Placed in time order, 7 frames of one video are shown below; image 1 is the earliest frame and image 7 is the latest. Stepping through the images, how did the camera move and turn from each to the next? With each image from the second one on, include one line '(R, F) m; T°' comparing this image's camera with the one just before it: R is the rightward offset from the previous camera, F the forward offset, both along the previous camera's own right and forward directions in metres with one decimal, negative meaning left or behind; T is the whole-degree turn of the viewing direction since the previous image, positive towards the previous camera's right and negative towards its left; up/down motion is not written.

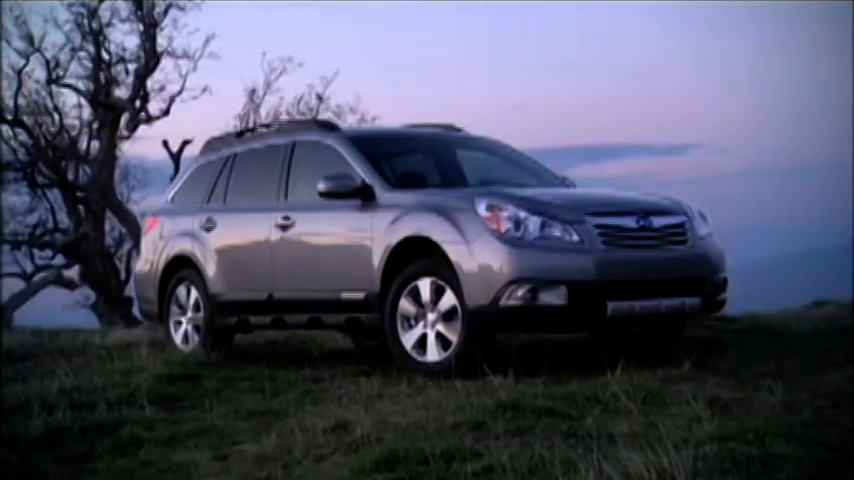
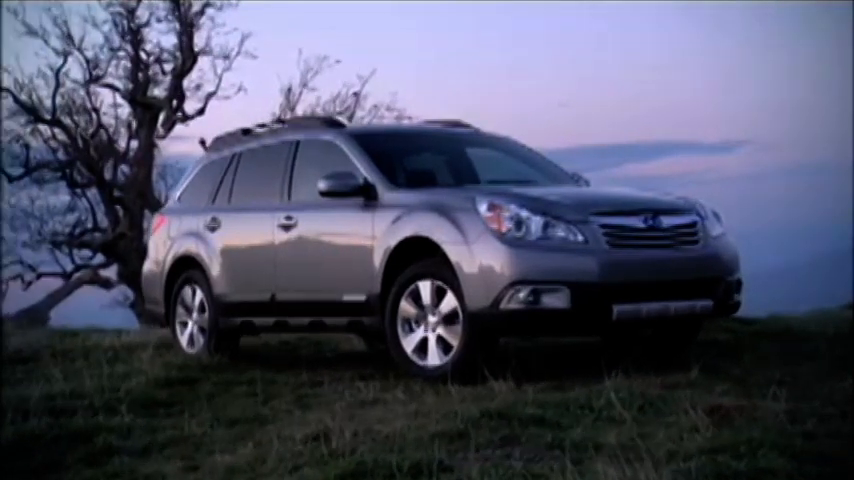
(+0.2, +0.3) m; -2°
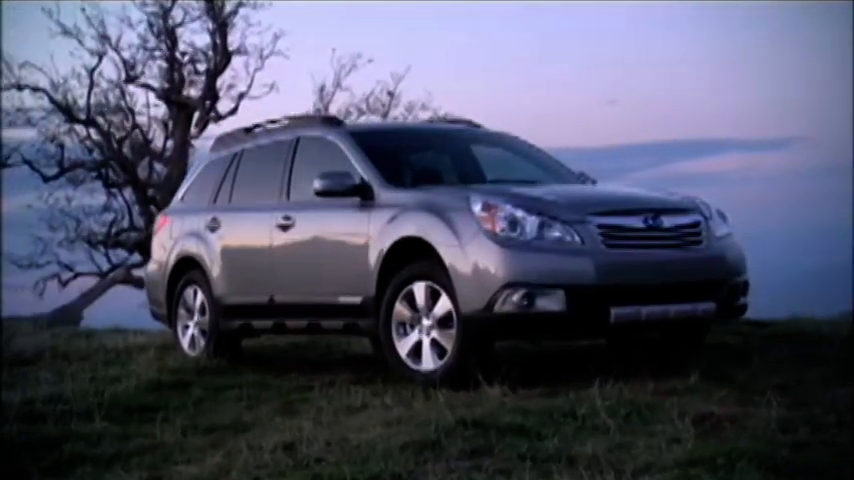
(+0.3, +0.2) m; -2°
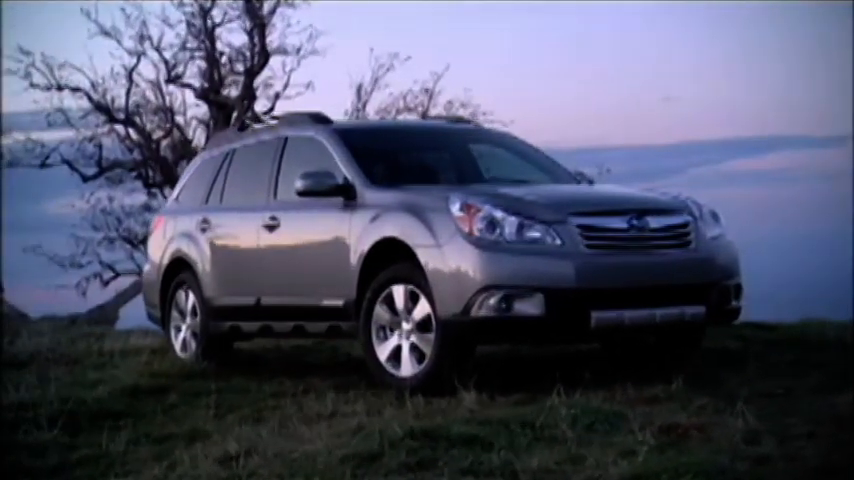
(+0.4, +0.2) m; -2°
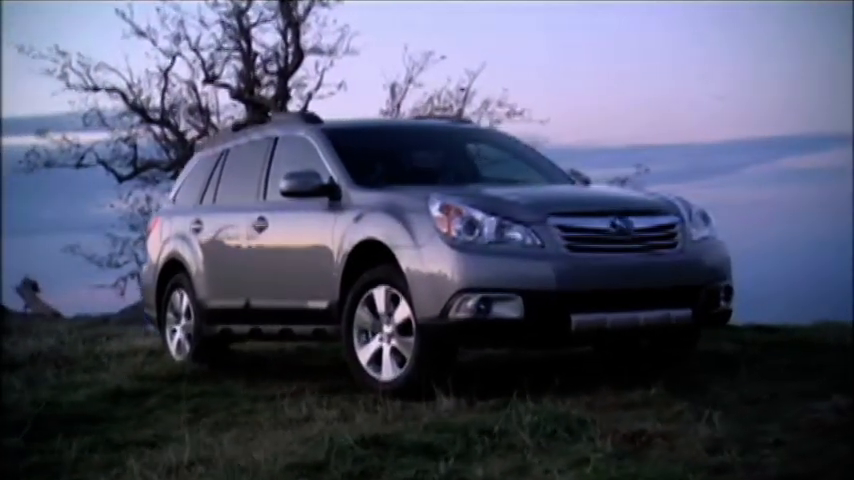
(+0.3, +0.2) m; -2°
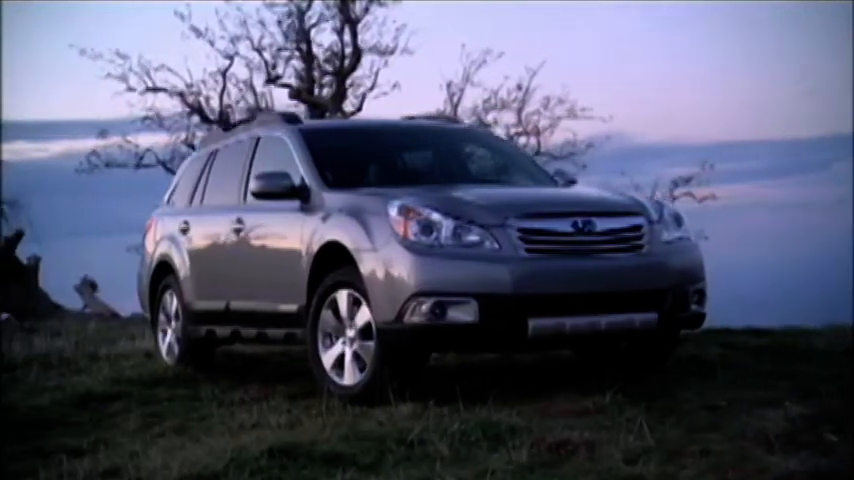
(+0.6, +0.2) m; -3°
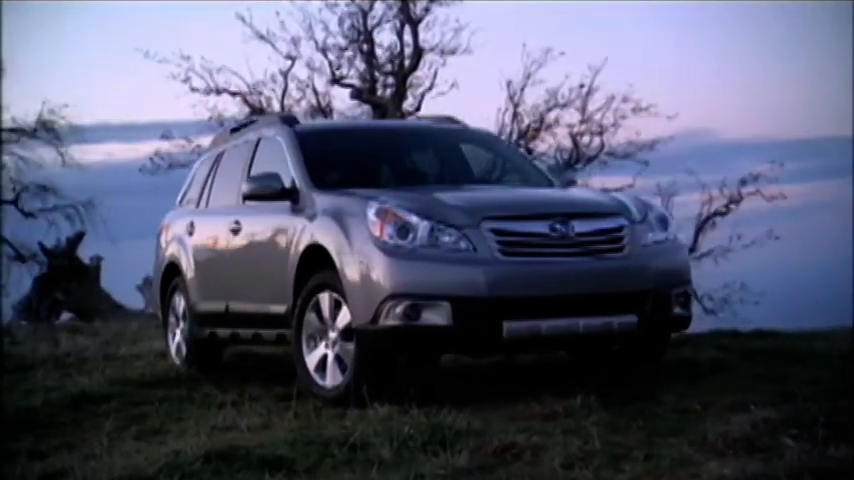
(+0.5, 0.0) m; -3°
